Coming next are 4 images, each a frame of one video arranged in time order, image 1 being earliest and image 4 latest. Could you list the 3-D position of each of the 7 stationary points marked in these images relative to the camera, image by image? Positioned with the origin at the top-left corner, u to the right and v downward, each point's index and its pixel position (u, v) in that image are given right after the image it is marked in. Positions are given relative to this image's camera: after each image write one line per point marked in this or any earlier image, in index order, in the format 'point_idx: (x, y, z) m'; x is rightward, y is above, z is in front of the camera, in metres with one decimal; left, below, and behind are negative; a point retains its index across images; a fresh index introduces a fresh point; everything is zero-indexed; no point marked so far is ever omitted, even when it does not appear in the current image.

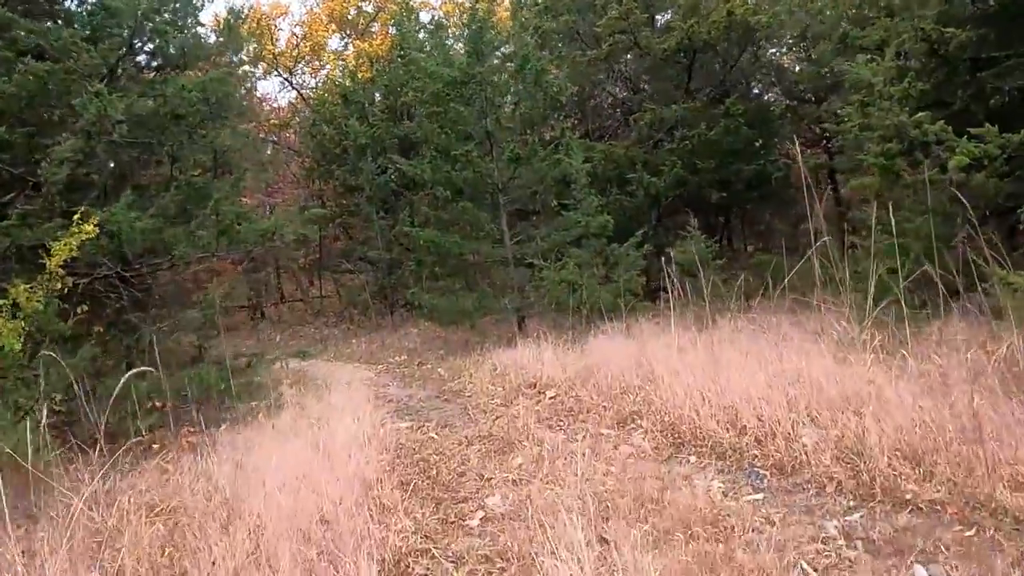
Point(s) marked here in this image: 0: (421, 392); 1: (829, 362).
0: (-0.6, -0.6, +8.3) m
1: (+1.5, -0.3, +6.3) m
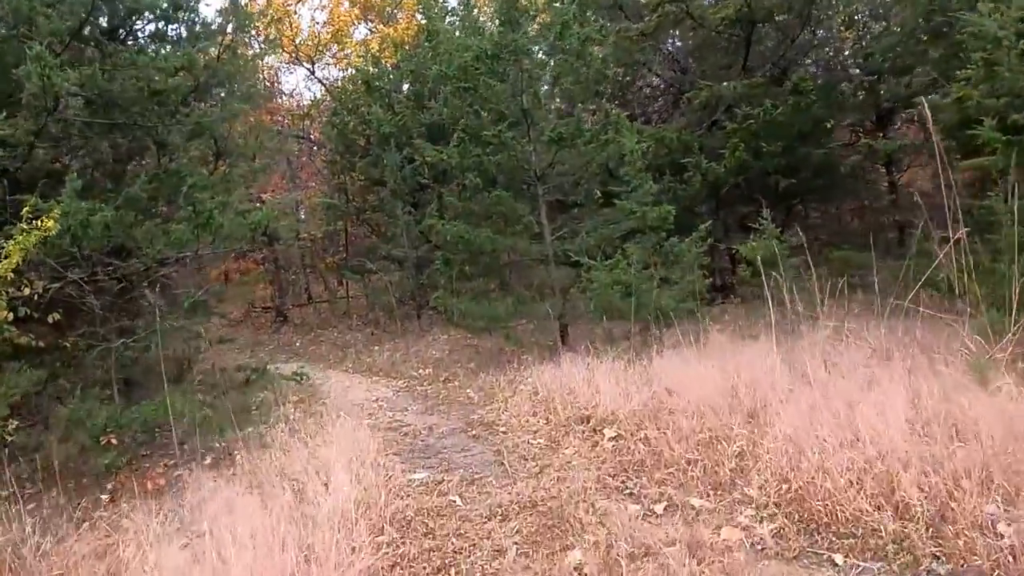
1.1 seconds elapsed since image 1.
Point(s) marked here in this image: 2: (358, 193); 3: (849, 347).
0: (-0.3, -0.7, +6.7) m
1: (+1.7, -0.4, +4.6) m
2: (-2.2, +1.3, +18.8) m
3: (+1.6, -0.3, +6.5) m
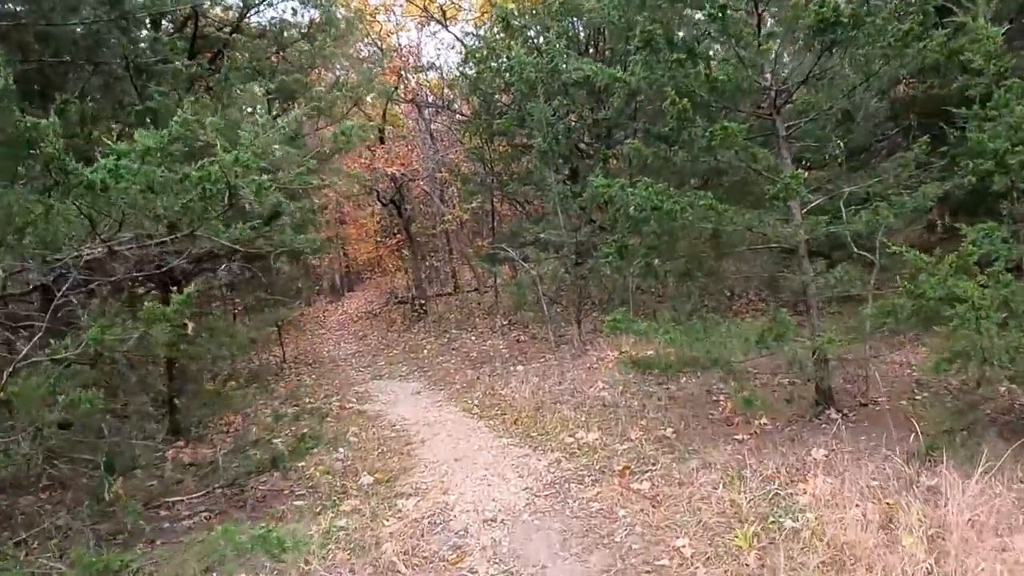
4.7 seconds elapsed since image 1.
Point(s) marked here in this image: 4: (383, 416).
0: (+0.2, -0.8, +2.6) m
1: (+2.0, -0.5, +0.3) m
2: (-0.1, +1.4, +14.8) m
3: (+2.2, -0.4, +2.1) m
4: (-0.8, -0.8, +8.4) m
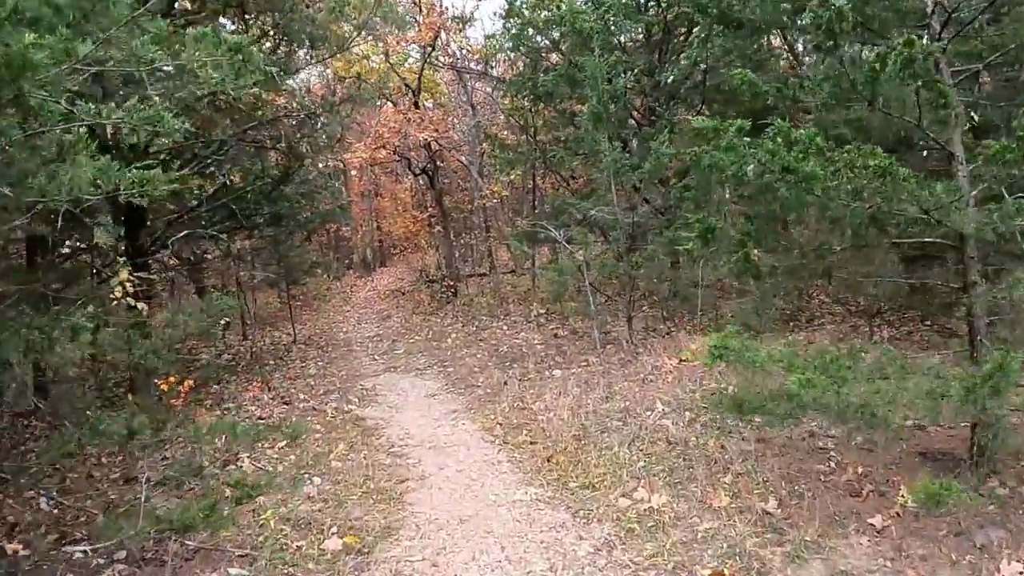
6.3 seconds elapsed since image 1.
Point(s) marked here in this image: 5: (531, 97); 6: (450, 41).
0: (+0.2, -0.8, +0.8) m
1: (+1.9, -0.6, -1.6) m
2: (+0.3, +1.6, +12.9) m
3: (+2.2, -0.5, +0.3) m
4: (-0.7, -0.7, +6.7) m
5: (+0.2, +1.8, +12.3) m
6: (-0.7, +2.8, +14.8) m
